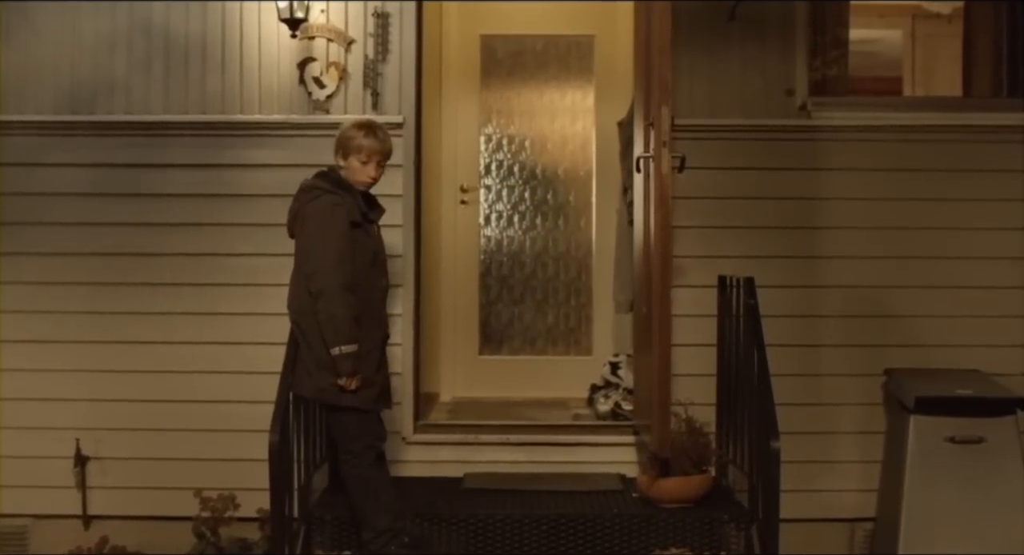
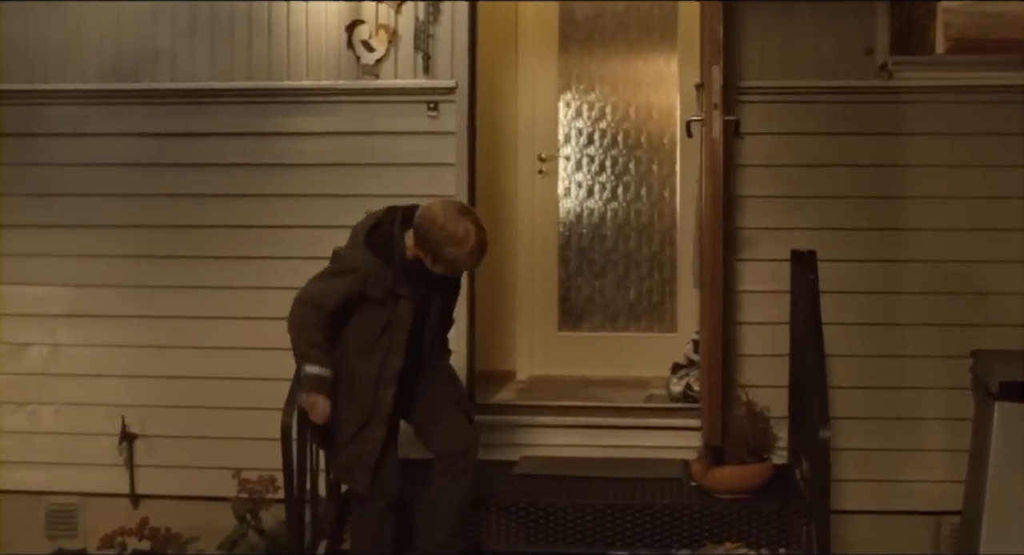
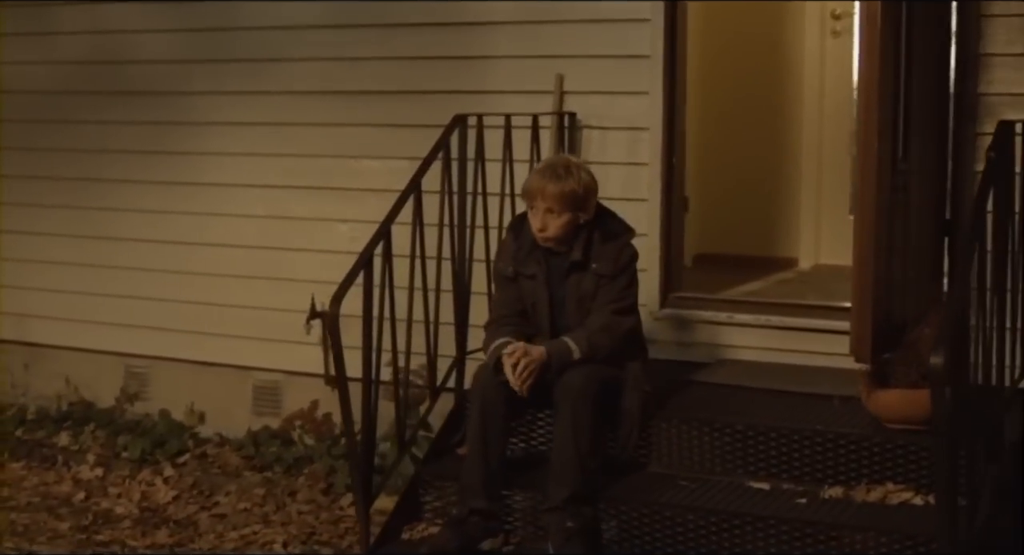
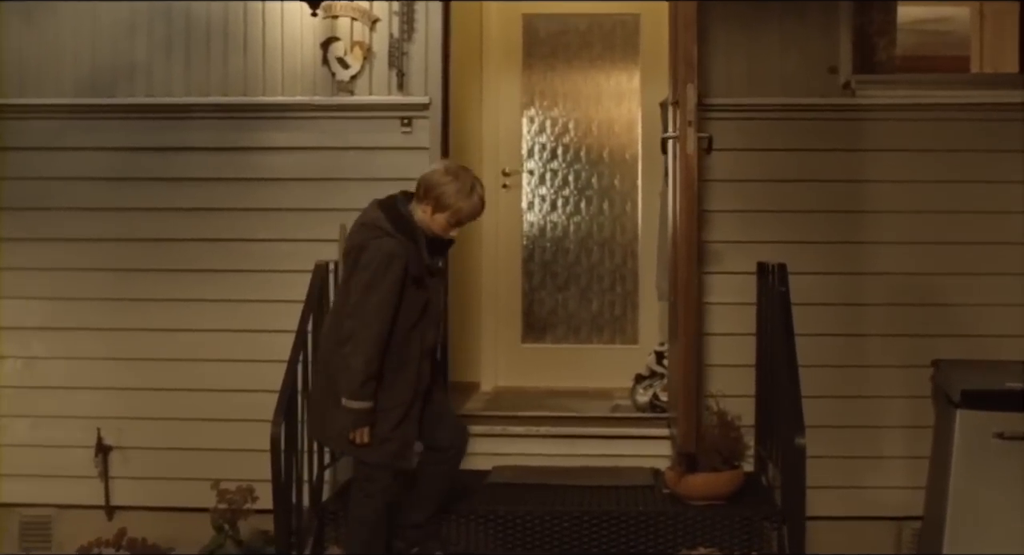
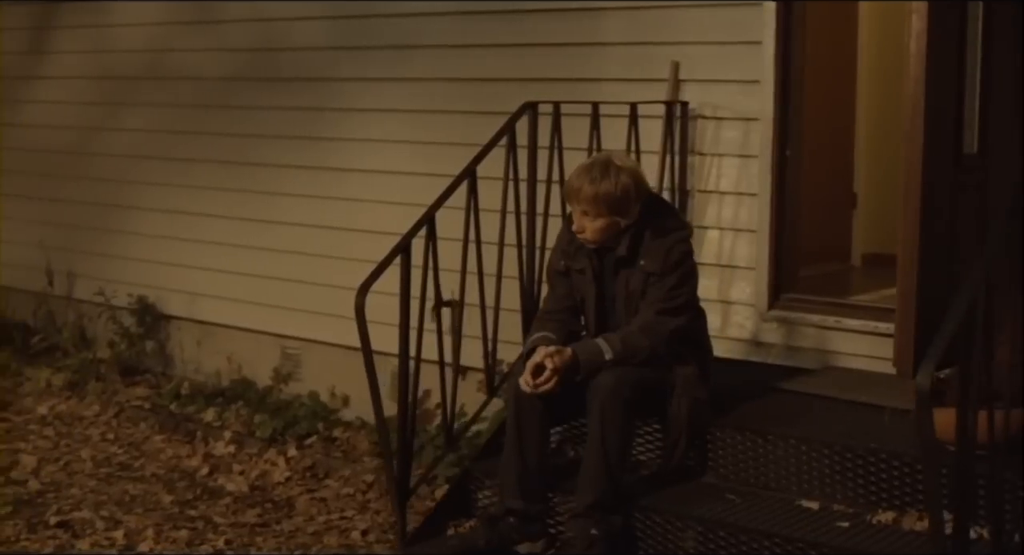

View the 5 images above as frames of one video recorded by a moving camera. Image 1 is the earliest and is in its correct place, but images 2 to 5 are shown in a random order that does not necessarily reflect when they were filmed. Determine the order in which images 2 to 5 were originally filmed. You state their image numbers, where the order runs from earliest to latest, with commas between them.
4, 2, 3, 5
